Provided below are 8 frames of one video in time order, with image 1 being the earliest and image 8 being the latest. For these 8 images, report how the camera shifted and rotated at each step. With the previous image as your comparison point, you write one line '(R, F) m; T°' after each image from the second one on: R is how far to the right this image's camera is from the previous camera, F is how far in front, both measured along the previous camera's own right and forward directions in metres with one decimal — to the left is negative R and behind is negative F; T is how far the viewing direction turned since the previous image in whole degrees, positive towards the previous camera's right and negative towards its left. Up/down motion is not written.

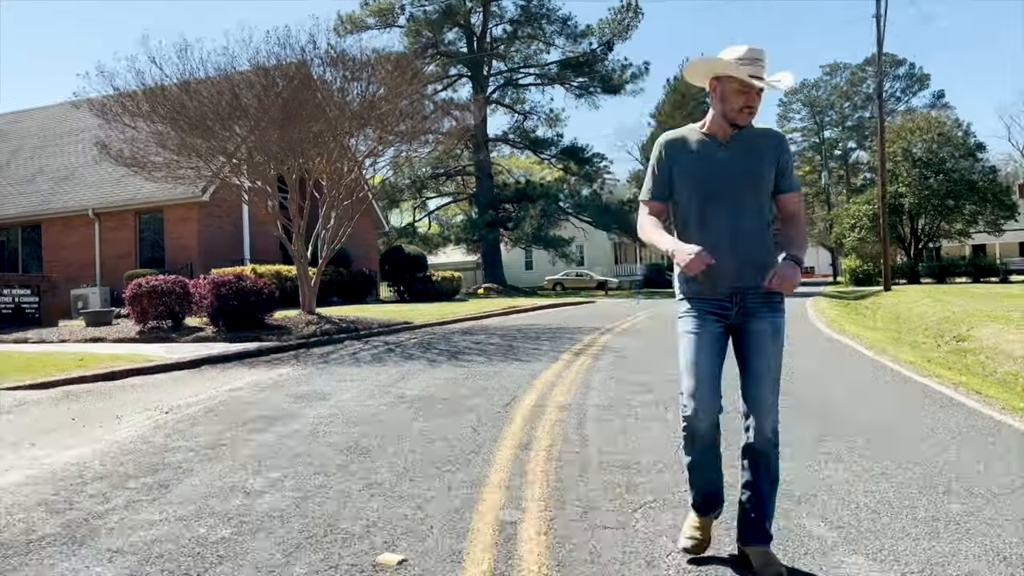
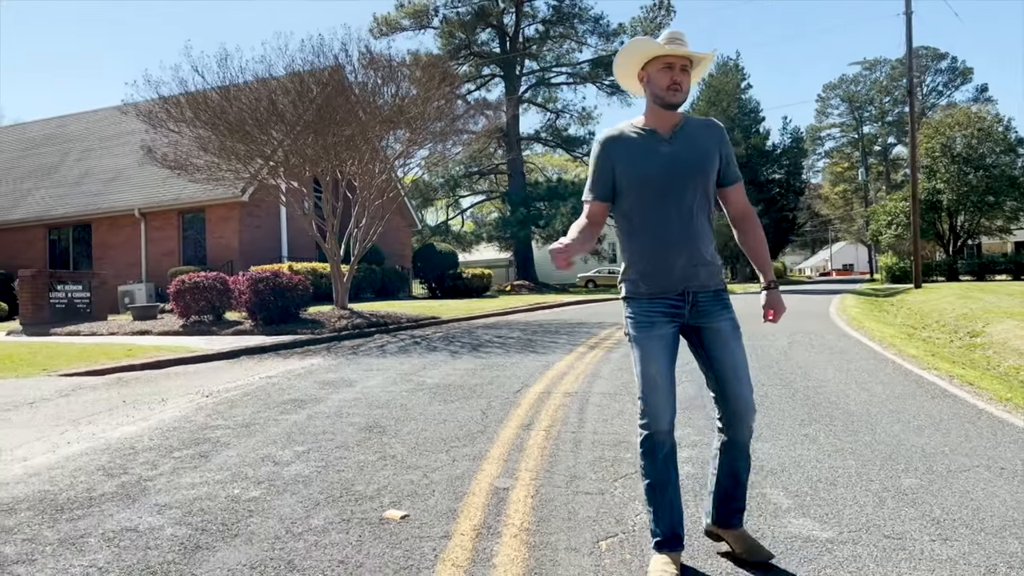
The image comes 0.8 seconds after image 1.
(+0.2, -0.5) m; -3°
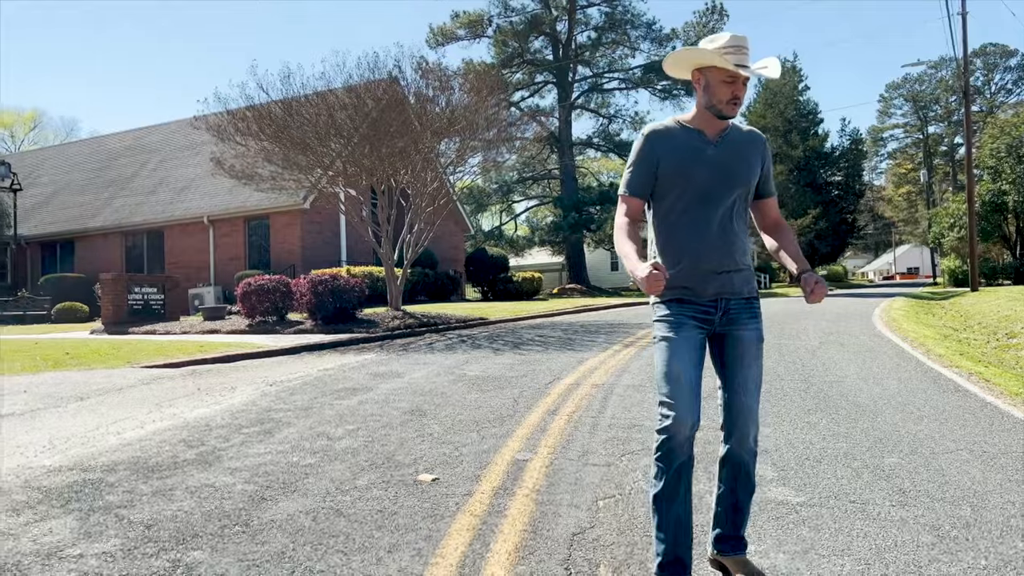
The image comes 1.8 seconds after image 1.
(+0.2, -0.7) m; -4°
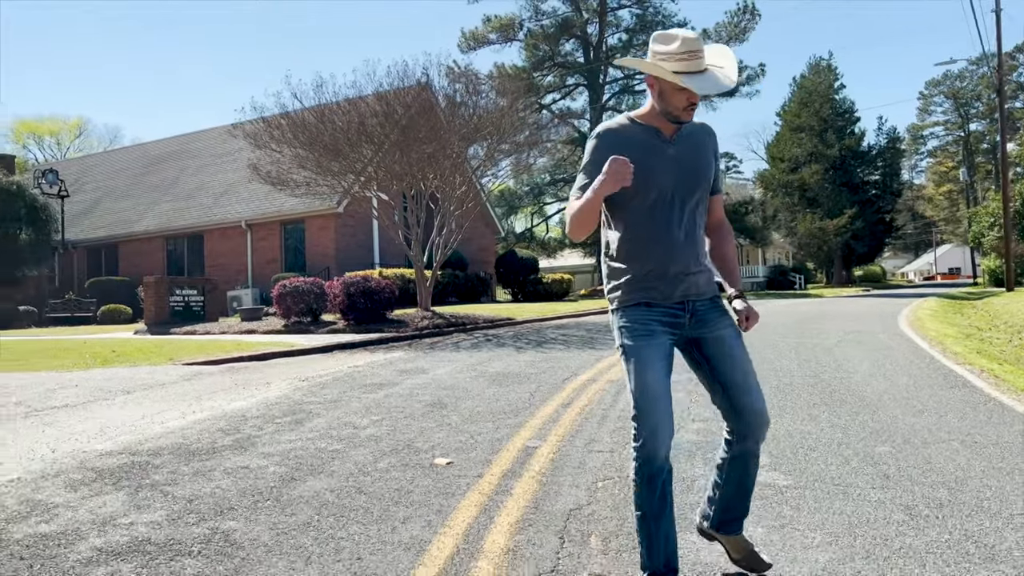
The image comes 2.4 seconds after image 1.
(+0.2, -0.4) m; -2°
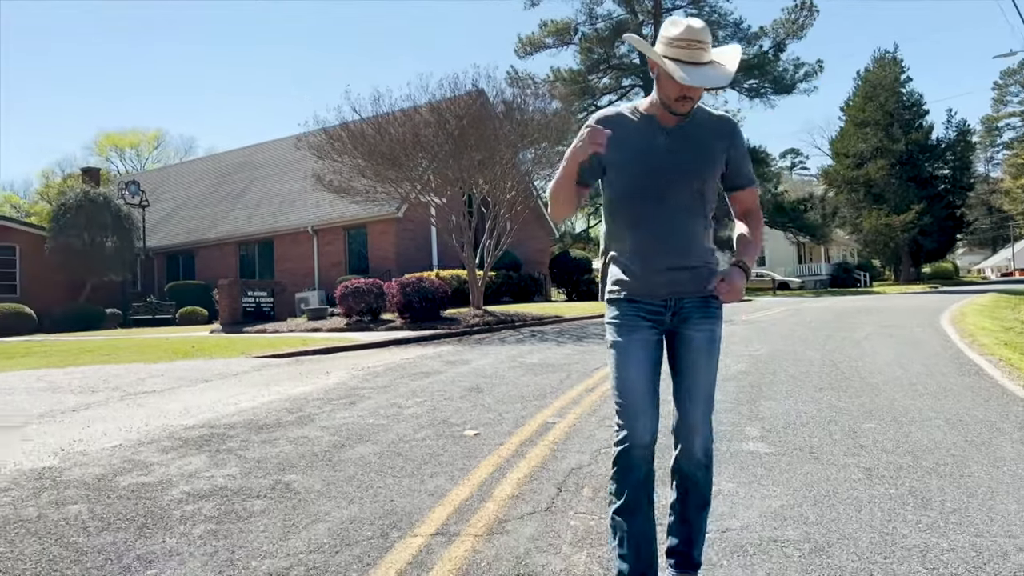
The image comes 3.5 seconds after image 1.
(+0.3, -0.8) m; -4°
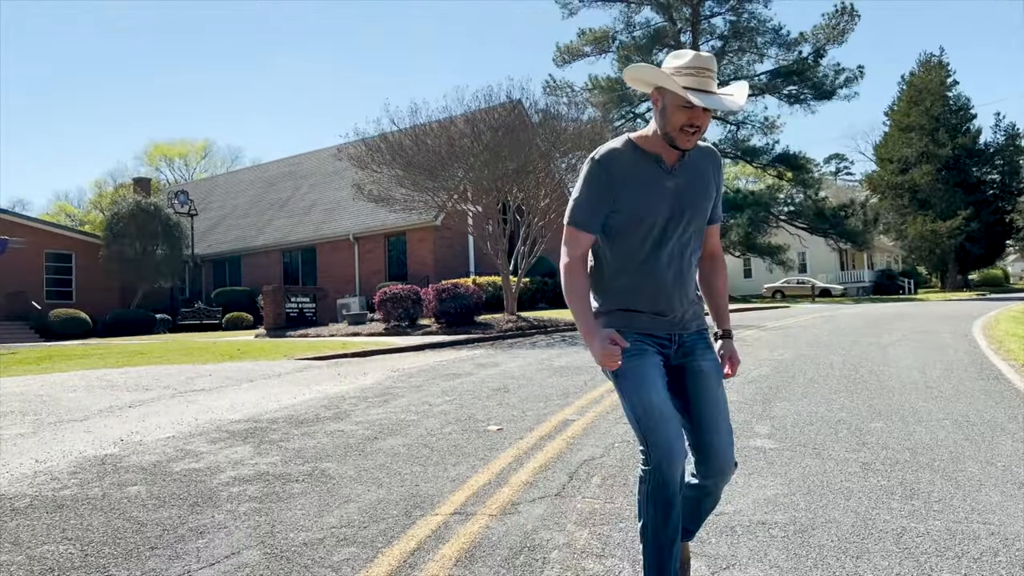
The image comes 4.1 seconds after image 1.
(+0.2, -0.4) m; -3°
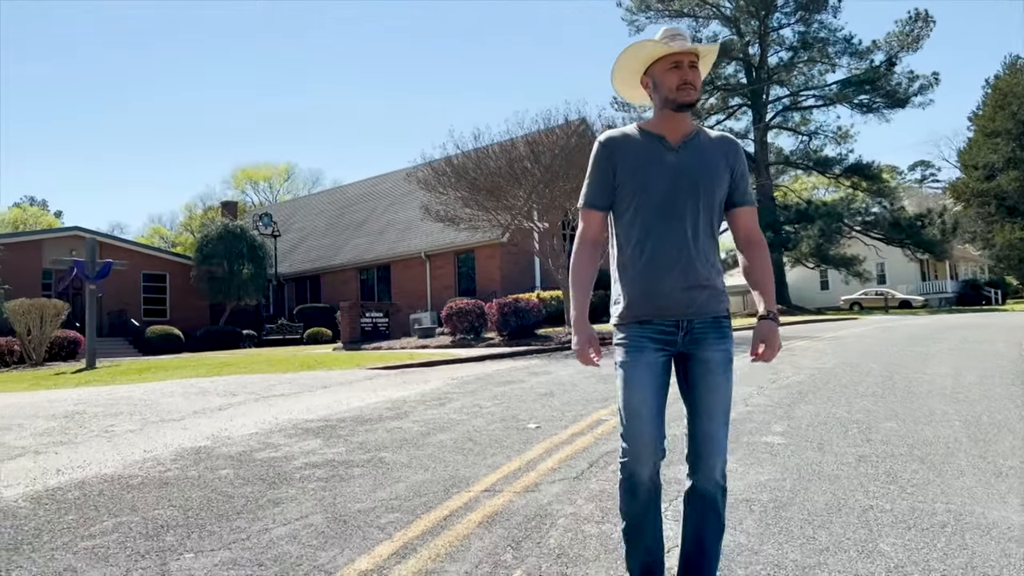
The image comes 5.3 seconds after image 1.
(+0.4, -0.8) m; -5°
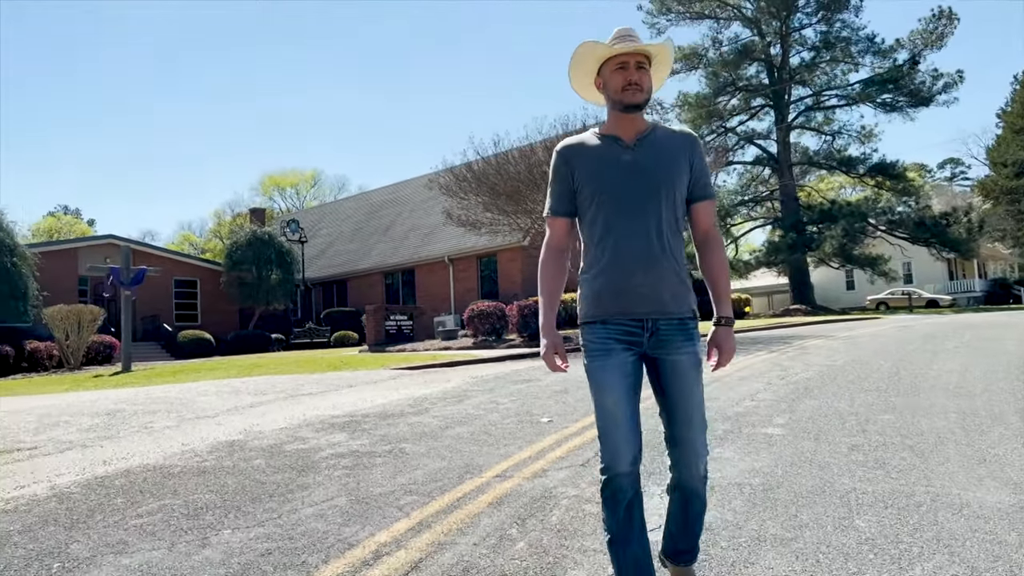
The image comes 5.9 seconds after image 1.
(+0.1, -0.4) m; -2°
